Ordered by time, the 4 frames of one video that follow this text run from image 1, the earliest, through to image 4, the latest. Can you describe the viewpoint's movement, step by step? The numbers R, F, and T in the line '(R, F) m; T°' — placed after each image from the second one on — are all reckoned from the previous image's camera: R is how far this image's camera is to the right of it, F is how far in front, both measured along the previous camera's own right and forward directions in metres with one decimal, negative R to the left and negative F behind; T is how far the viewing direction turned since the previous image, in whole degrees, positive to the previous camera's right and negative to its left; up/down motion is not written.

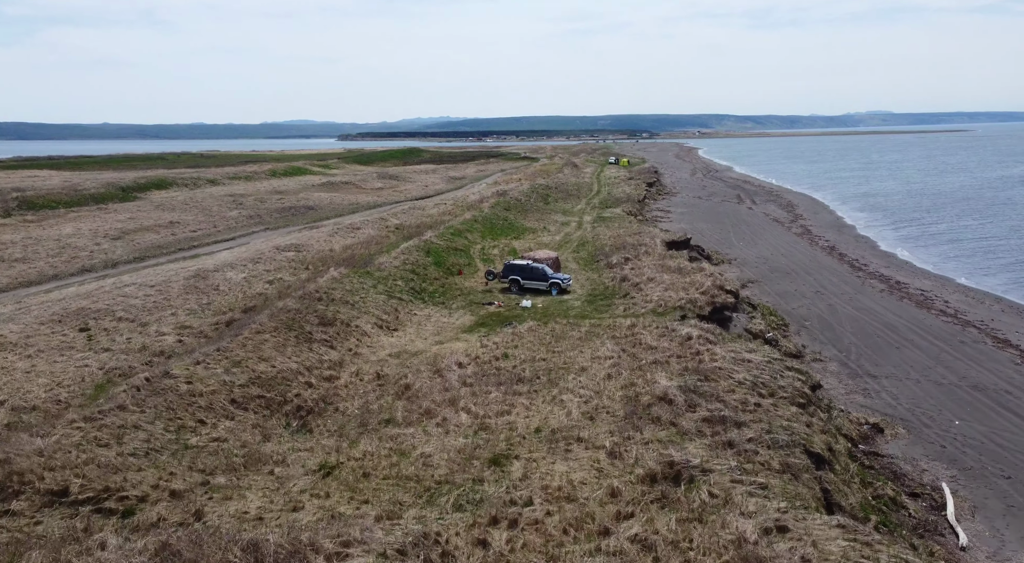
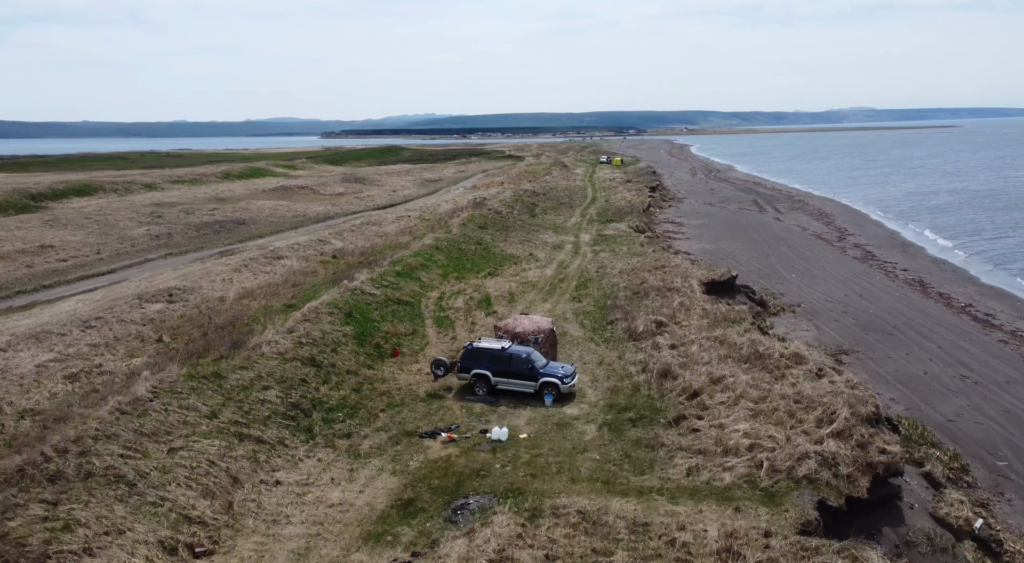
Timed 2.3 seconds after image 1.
(+0.5, +13.4) m; +1°
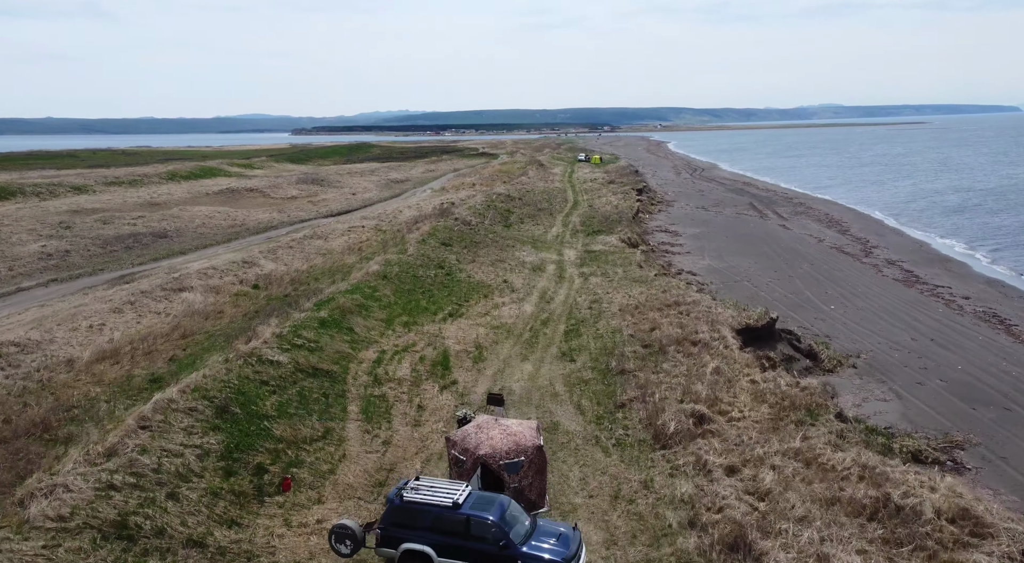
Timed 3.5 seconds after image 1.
(+0.2, +8.4) m; +2°
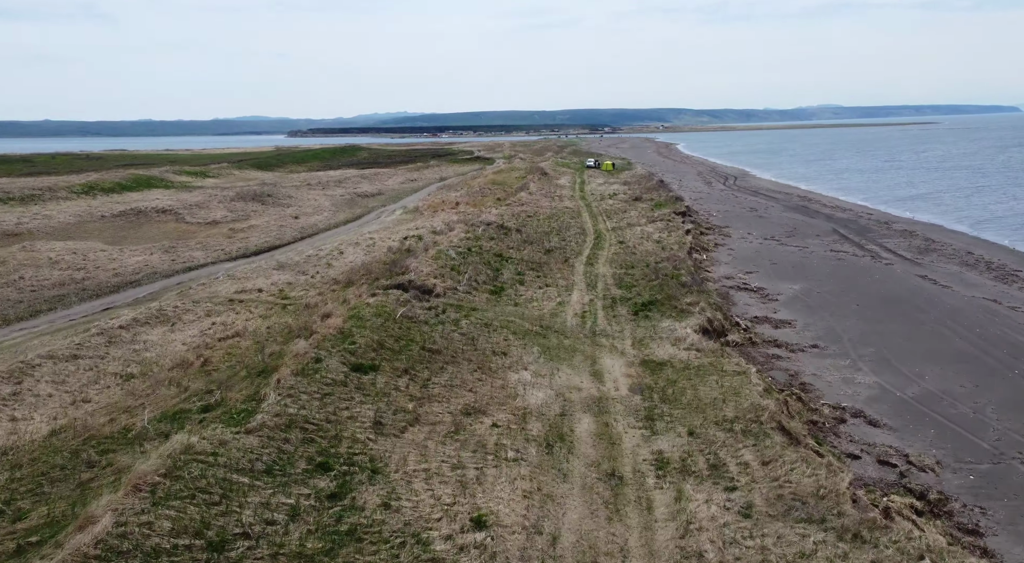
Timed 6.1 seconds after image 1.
(+0.3, +21.1) m; 0°
